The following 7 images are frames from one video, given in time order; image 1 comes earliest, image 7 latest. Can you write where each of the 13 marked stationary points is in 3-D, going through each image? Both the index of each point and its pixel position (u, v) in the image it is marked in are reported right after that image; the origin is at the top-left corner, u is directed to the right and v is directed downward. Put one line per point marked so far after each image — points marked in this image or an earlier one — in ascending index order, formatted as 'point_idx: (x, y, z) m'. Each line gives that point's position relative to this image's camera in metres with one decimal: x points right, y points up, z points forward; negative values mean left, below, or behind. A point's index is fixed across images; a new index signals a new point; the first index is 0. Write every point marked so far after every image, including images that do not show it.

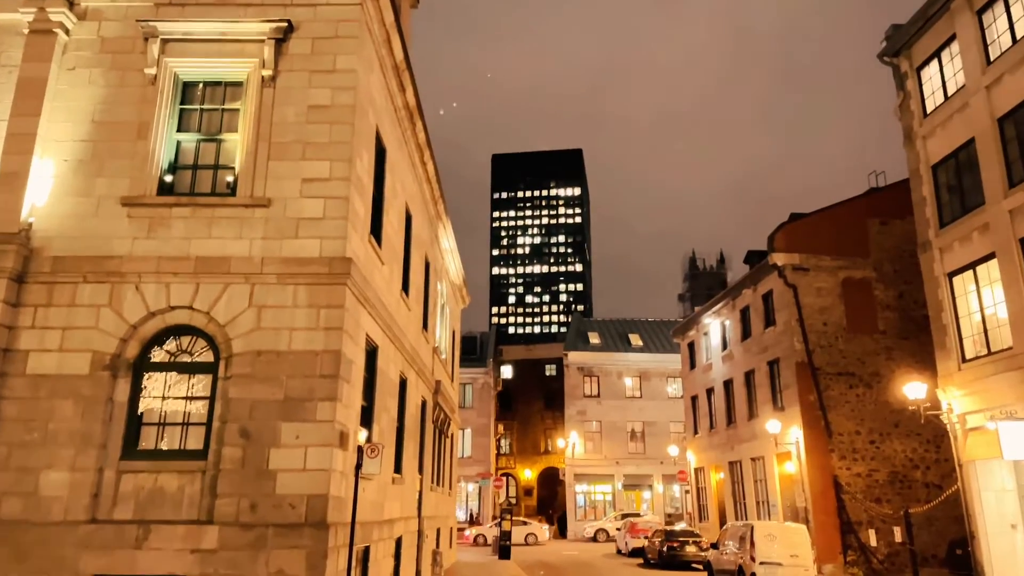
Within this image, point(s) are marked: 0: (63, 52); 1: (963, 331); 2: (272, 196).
0: (-6.5, +3.4, +11.6) m
1: (+9.7, -0.9, +17.0) m
2: (-3.3, +1.3, +10.8) m
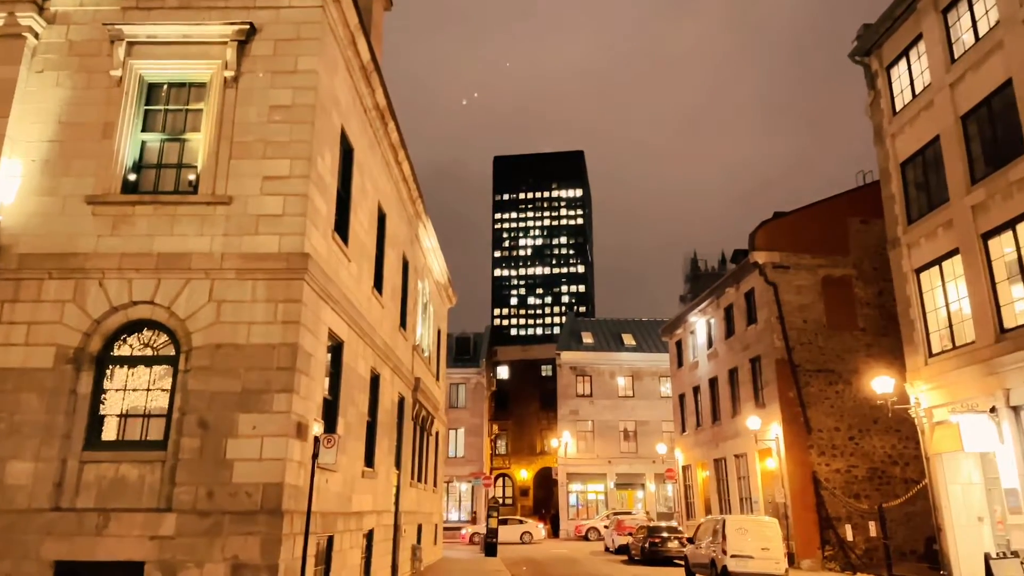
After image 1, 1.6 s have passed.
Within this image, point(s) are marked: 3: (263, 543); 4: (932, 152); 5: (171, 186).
0: (-7.2, +3.5, +11.9) m
1: (+9.1, -0.8, +17.2) m
2: (-3.9, +1.3, +11.1) m
3: (-3.0, -3.1, +9.6) m
4: (+9.3, +3.0, +17.5) m
5: (-4.9, +1.5, +11.4) m
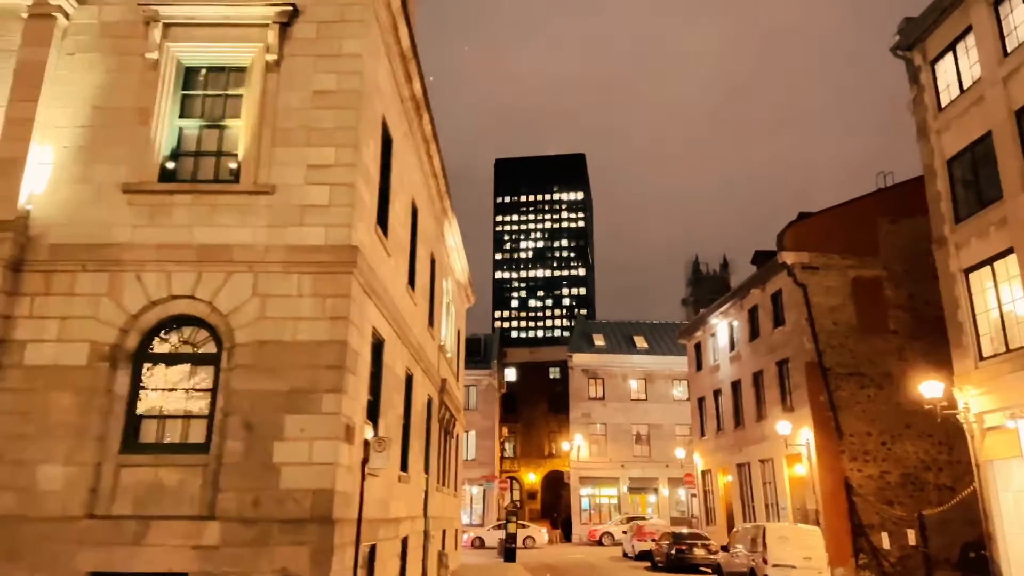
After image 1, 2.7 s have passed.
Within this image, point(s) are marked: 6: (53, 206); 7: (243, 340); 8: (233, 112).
0: (-6.4, +3.6, +11.3) m
1: (+9.8, -0.8, +16.7) m
2: (-3.1, +1.4, +10.5) m
3: (-2.3, -3.0, +9.1) m
4: (+10.0, +3.0, +16.9) m
5: (-4.1, +1.5, +10.8) m
6: (-6.1, +1.1, +10.4) m
7: (-3.3, -0.6, +9.8) m
8: (-3.9, +2.5, +11.1) m
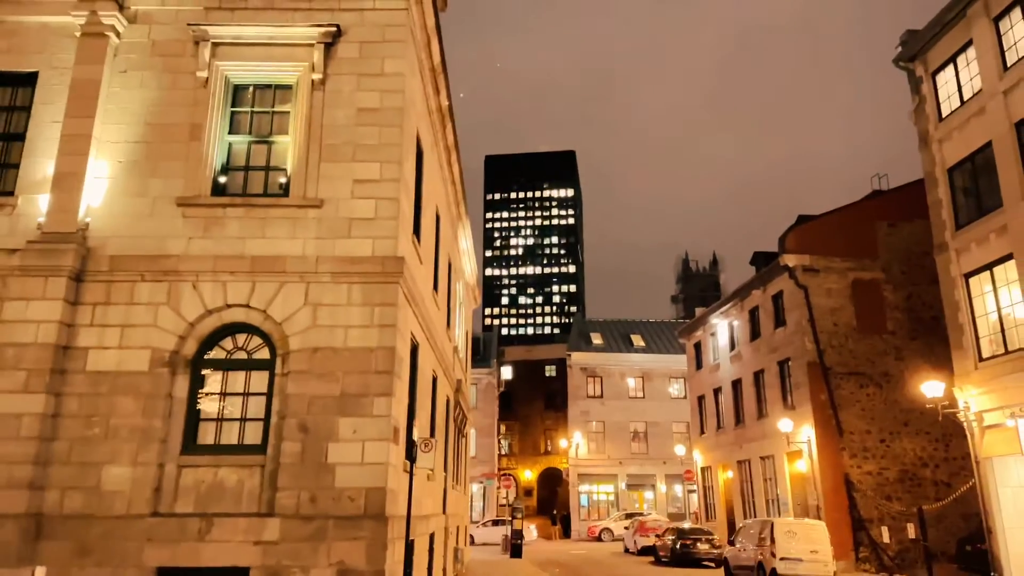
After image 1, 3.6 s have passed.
0: (-5.9, +3.5, +11.8) m
1: (+10.2, -0.9, +17.4) m
2: (-2.6, +1.3, +11.0) m
3: (-1.7, -3.1, +9.6) m
4: (+10.4, +2.9, +17.6) m
5: (-3.6, +1.4, +11.3) m
6: (-5.5, +1.0, +10.9) m
7: (-2.8, -0.8, +10.4) m
8: (-3.4, +2.3, +11.6) m
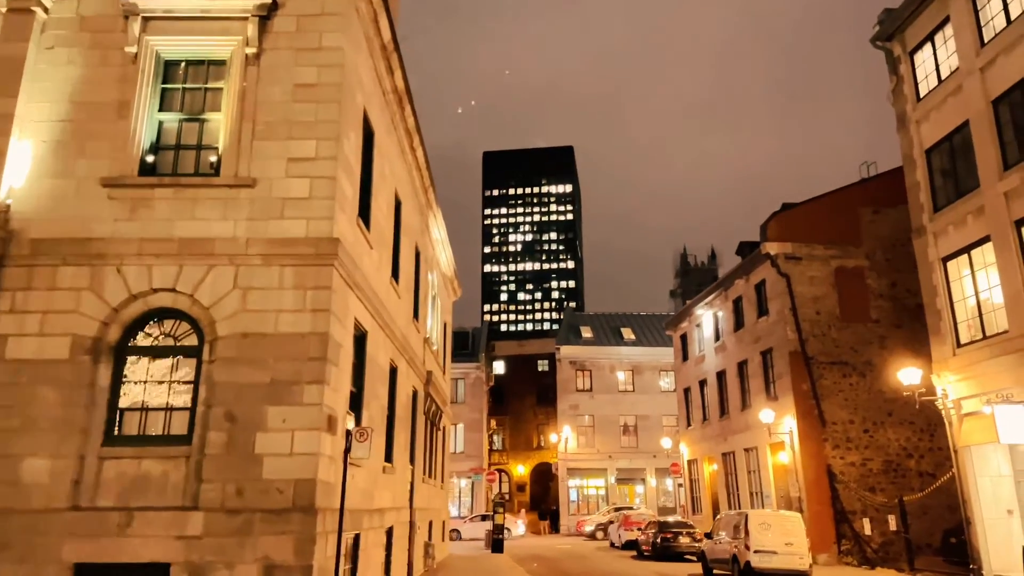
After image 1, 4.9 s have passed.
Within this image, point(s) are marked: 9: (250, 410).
0: (-6.7, +3.6, +11.3) m
1: (+9.5, -0.6, +16.9) m
2: (-3.4, +1.5, +10.6) m
3: (-2.5, -2.9, +9.2) m
4: (+9.7, +3.2, +17.1) m
5: (-4.4, +1.6, +10.8) m
6: (-6.3, +1.2, +10.4) m
7: (-3.6, -0.6, +9.9) m
8: (-4.2, +2.6, +11.1) m
9: (-3.2, -1.5, +9.6) m
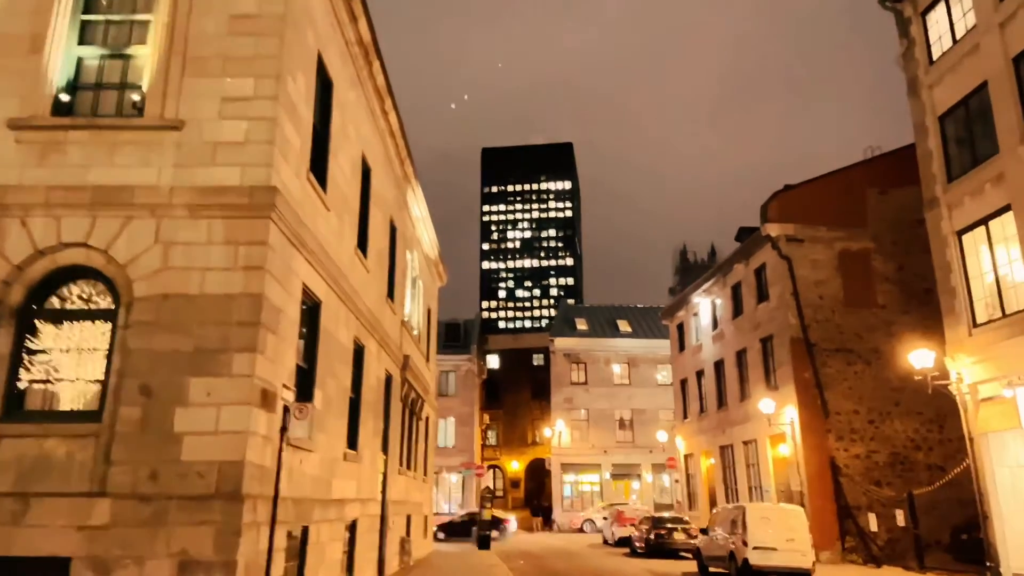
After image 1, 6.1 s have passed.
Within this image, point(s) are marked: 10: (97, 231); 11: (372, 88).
0: (-7.1, +4.2, +10.0) m
1: (+9.1, -0.1, +15.6) m
2: (-3.8, +2.0, +9.2) m
3: (-2.9, -2.4, +7.9) m
4: (+9.2, +3.7, +15.8) m
5: (-4.8, +2.1, +9.5) m
6: (-6.7, +1.7, +9.1) m
7: (-4.0, -0.1, +8.6) m
8: (-4.6, +3.1, +9.8) m
9: (-3.6, -1.0, +8.3) m
10: (-4.6, +0.6, +8.8) m
11: (-2.6, +3.8, +14.8) m
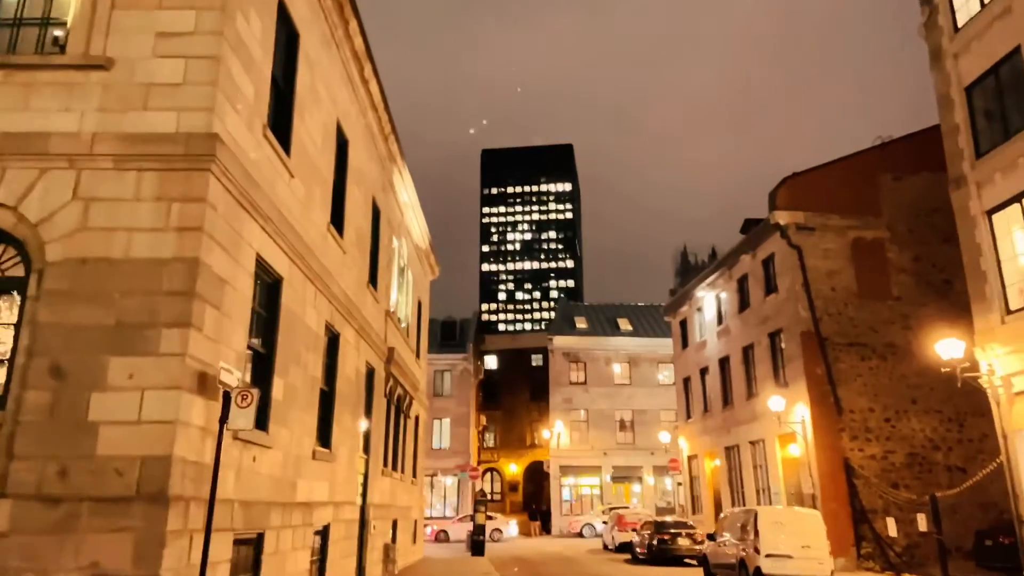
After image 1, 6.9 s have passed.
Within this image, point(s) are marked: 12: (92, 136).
0: (-7.3, +4.5, +8.7) m
1: (+8.9, +0.2, +14.3) m
2: (-4.0, +2.3, +8.0) m
3: (-3.1, -2.1, +6.5) m
4: (+9.1, +4.0, +14.5) m
5: (-5.0, +2.5, +8.2) m
6: (-6.9, +2.0, +7.8) m
7: (-4.2, +0.3, +7.3) m
8: (-4.8, +3.4, +8.5) m
9: (-3.8, -0.6, +7.0) m
10: (-4.8, +1.0, +7.5) m
11: (-2.8, +4.1, +13.5) m
12: (-4.0, +1.5, +7.6) m
